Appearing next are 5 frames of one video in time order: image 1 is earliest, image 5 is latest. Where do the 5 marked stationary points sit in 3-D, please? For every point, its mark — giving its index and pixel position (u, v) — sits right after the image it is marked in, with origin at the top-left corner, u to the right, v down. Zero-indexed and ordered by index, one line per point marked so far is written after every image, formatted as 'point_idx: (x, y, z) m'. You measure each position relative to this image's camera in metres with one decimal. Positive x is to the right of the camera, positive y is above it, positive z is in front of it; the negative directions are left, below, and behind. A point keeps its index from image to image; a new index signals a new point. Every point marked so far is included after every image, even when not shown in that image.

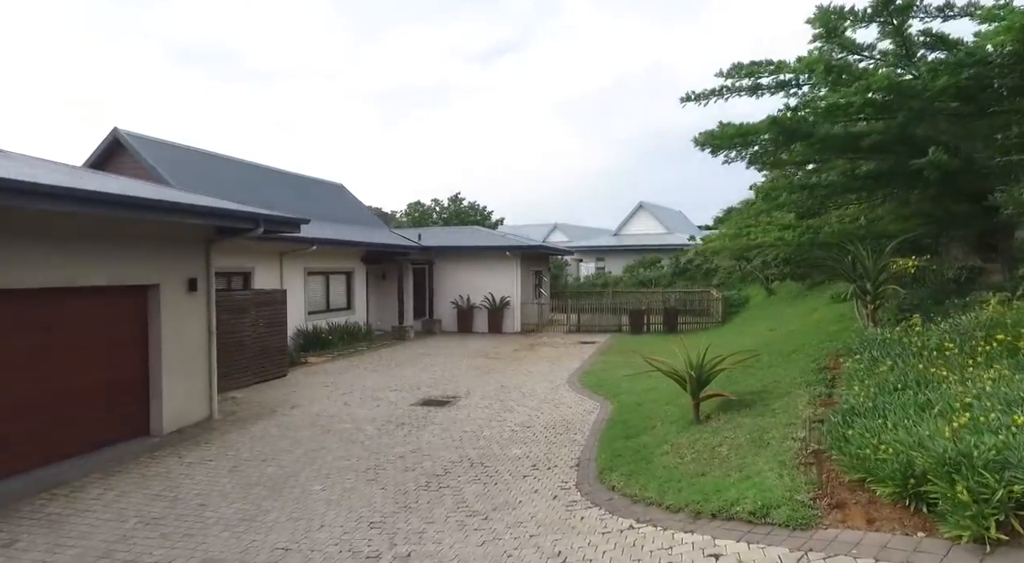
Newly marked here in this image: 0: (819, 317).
0: (+4.9, -0.6, +10.9) m
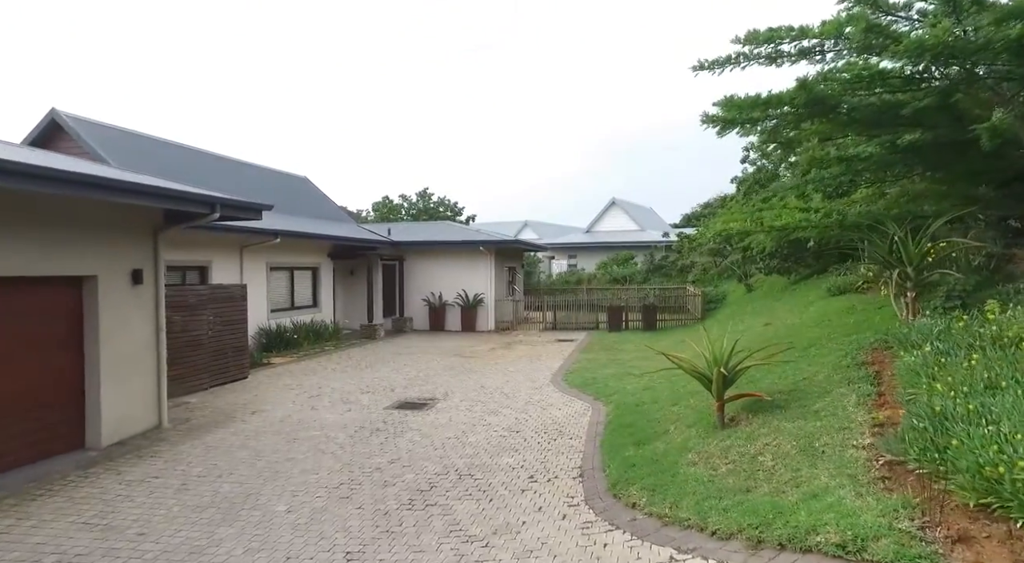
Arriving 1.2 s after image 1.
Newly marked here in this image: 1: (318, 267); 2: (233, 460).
0: (+4.6, -0.4, +10.2) m
1: (-5.6, +0.4, +20.1) m
2: (-2.9, -1.9, +7.1) m
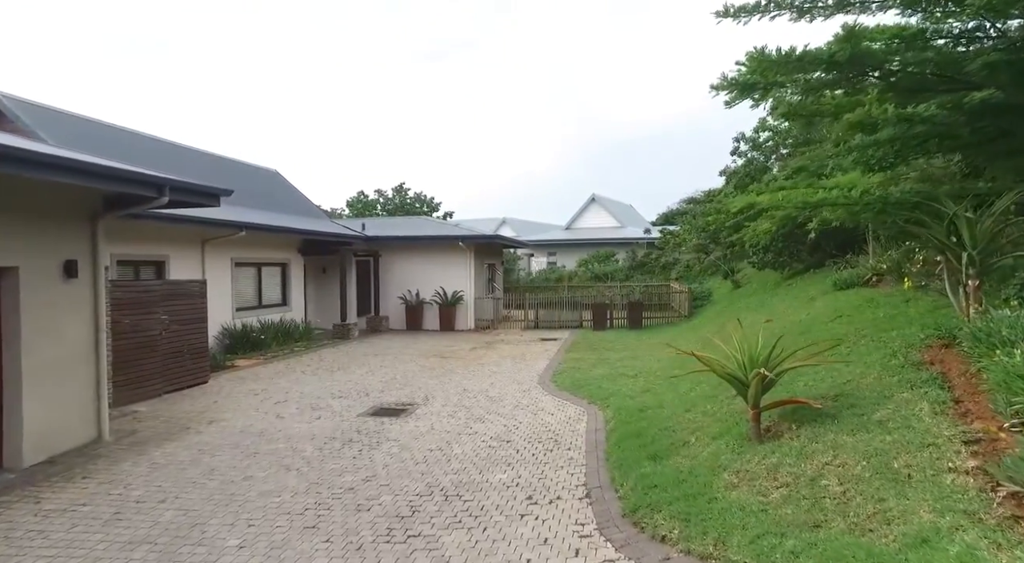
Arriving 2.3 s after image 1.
0: (+4.4, -0.3, +9.5) m
1: (-6.1, +0.5, +19.0) m
2: (-3.0, -1.8, +6.2) m
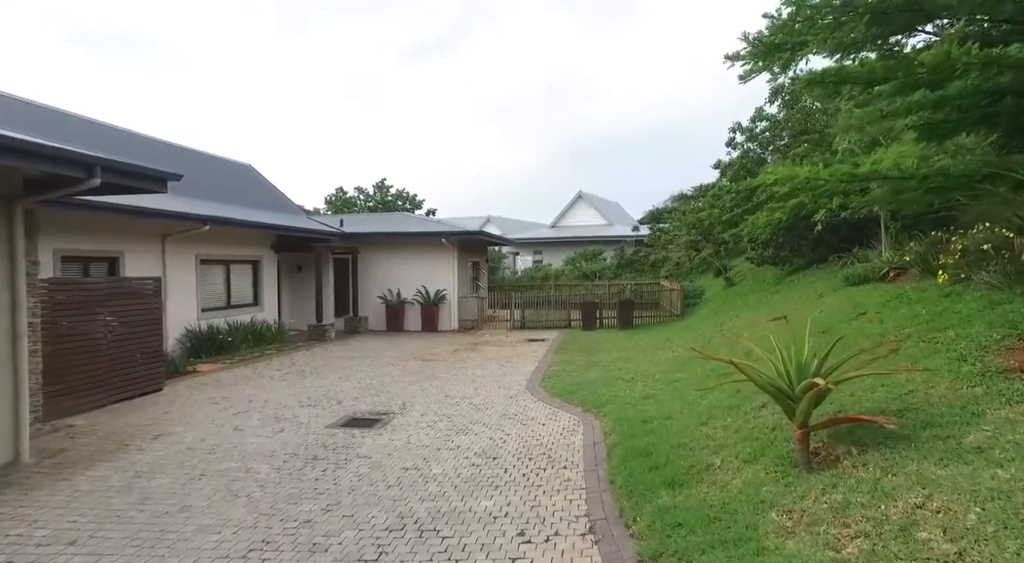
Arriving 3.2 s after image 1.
0: (+4.3, -0.2, +8.7) m
1: (-6.5, +0.5, +17.9) m
2: (-3.0, -1.7, +5.1) m
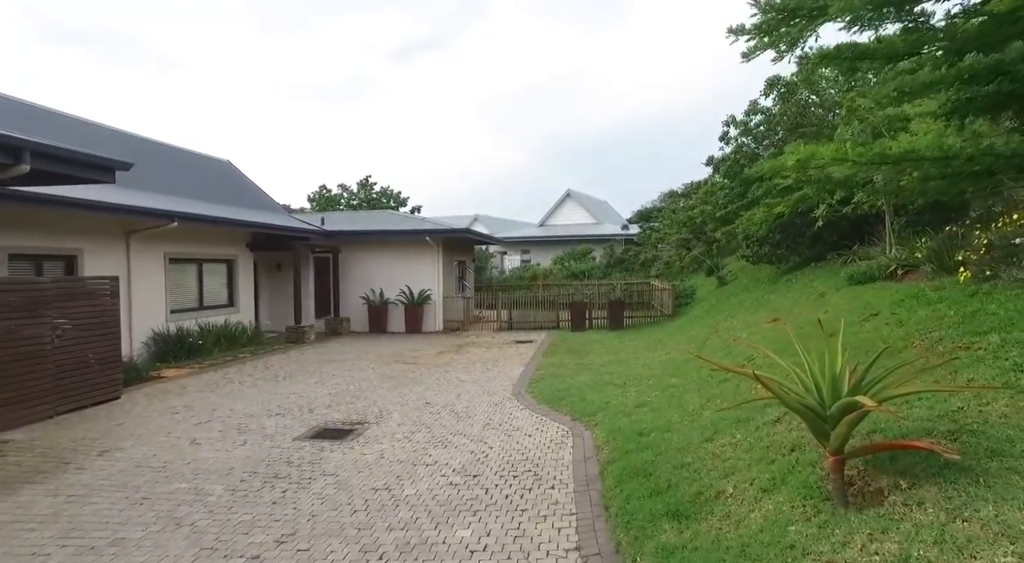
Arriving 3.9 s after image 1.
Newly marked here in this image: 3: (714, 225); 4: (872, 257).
0: (+4.1, -0.2, +8.1) m
1: (-6.8, +0.5, +17.1) m
2: (-3.2, -1.7, +4.4) m
3: (+5.7, +1.6, +19.7) m
4: (+5.5, +0.4, +10.6) m
